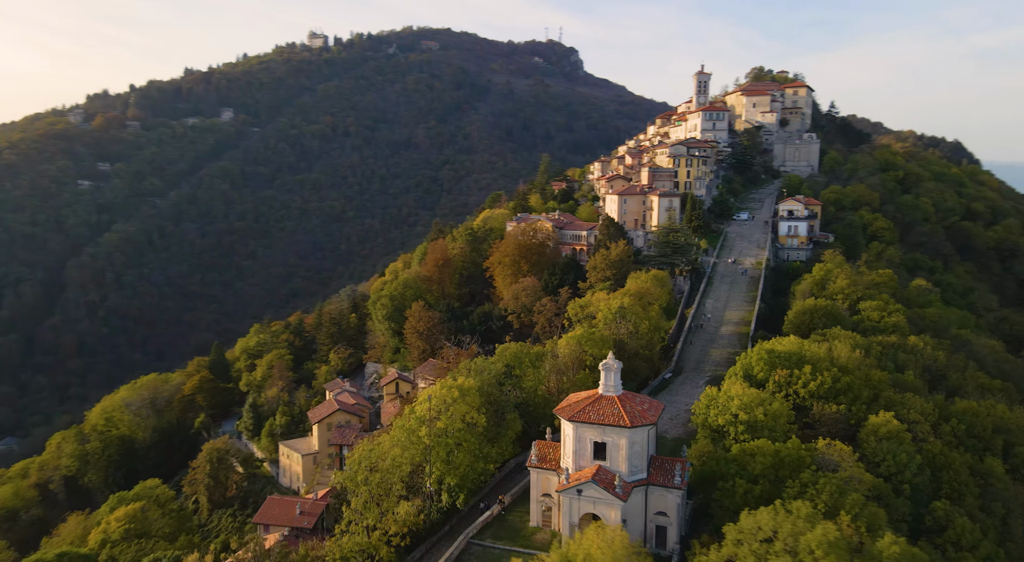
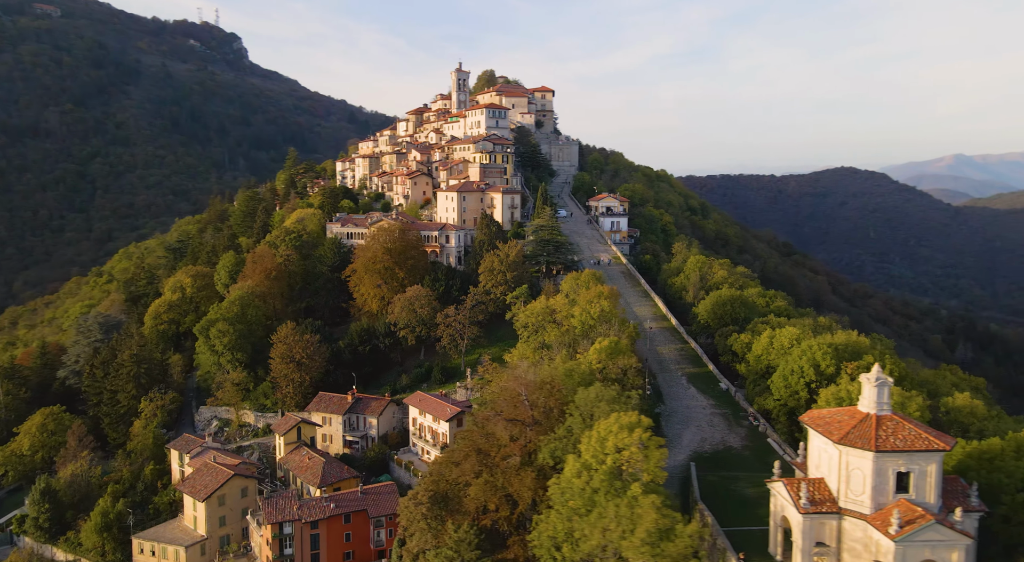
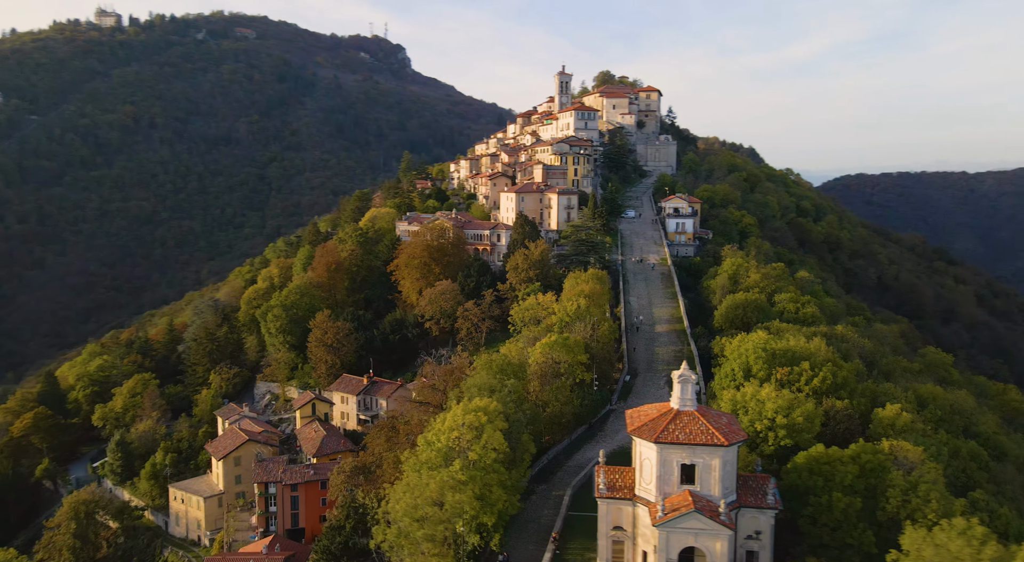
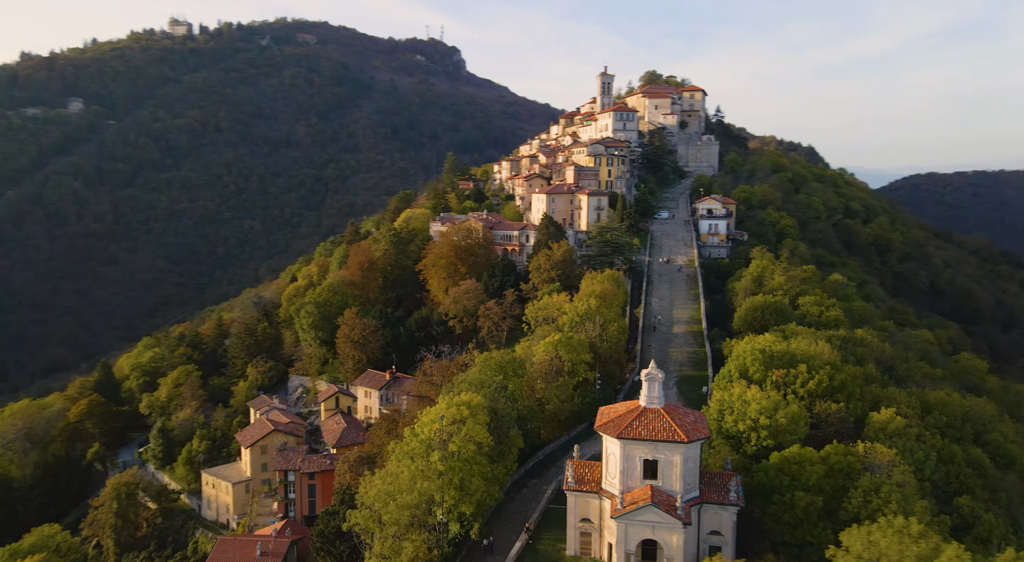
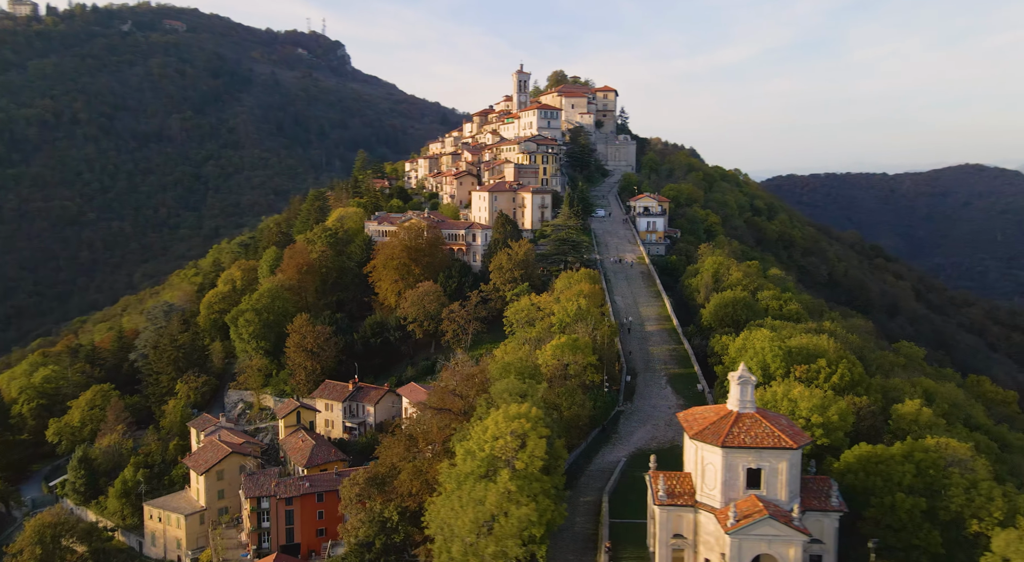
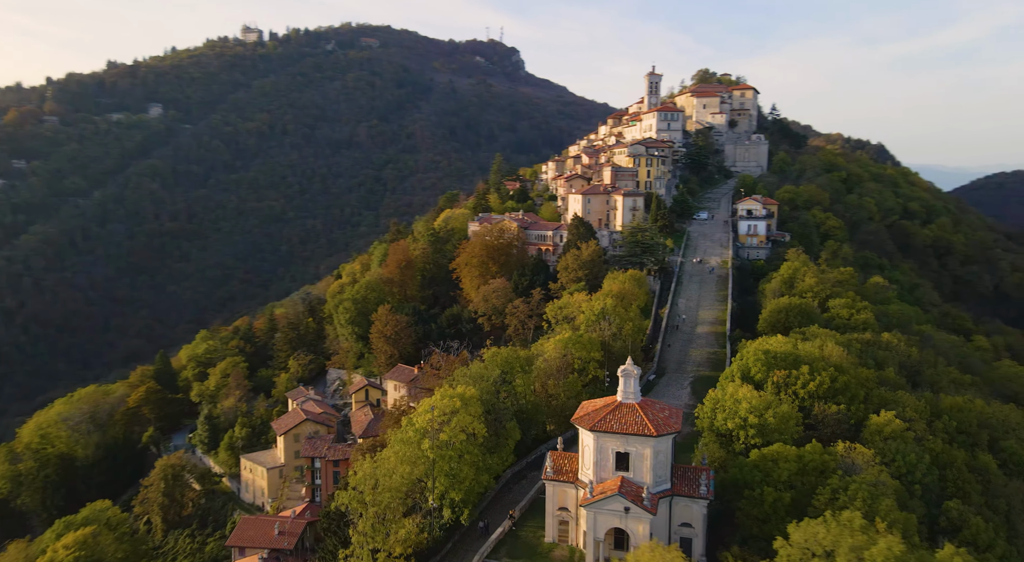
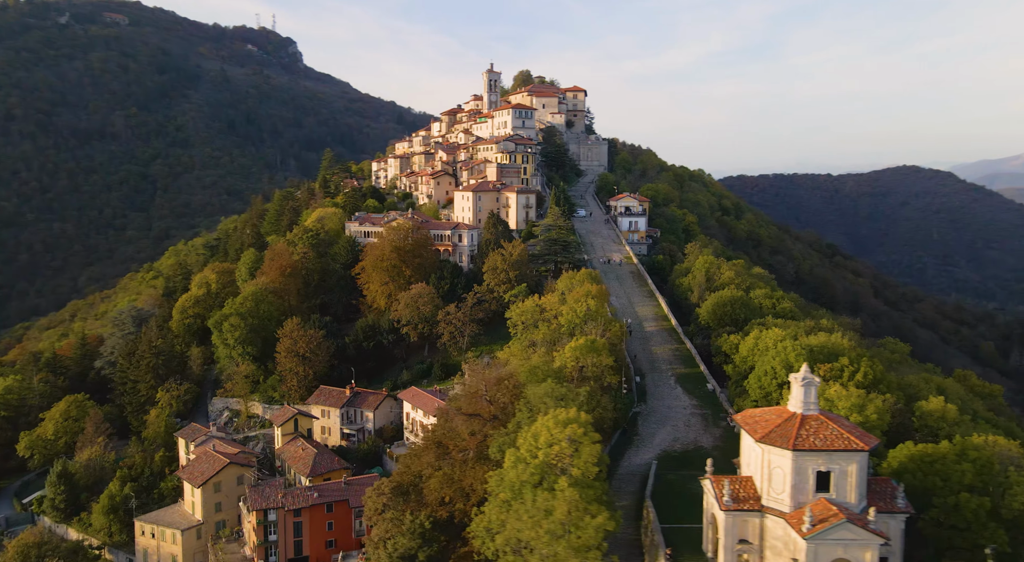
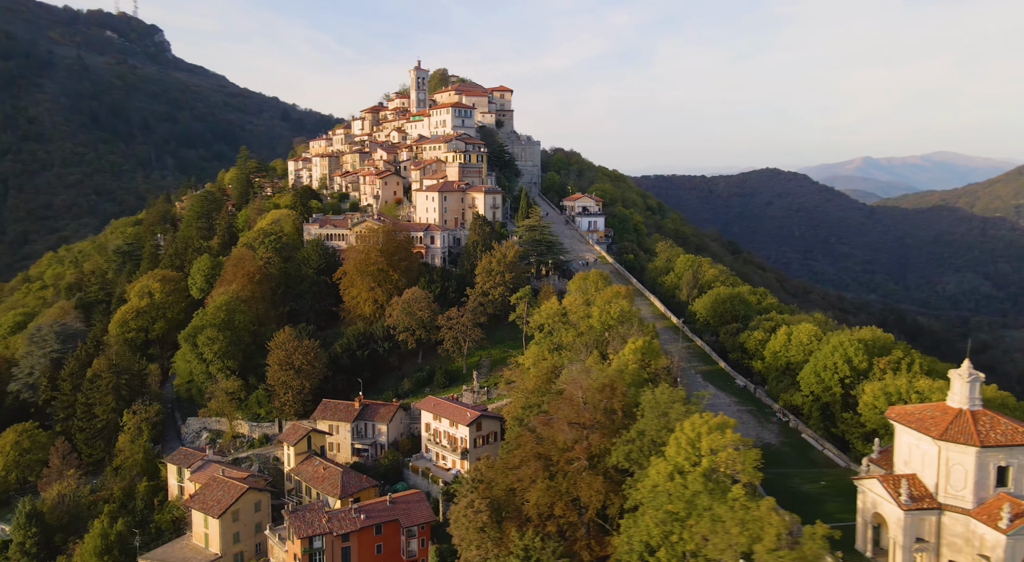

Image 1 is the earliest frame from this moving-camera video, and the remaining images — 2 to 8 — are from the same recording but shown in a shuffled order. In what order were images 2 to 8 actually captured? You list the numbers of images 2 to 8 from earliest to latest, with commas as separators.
6, 4, 3, 5, 7, 2, 8
